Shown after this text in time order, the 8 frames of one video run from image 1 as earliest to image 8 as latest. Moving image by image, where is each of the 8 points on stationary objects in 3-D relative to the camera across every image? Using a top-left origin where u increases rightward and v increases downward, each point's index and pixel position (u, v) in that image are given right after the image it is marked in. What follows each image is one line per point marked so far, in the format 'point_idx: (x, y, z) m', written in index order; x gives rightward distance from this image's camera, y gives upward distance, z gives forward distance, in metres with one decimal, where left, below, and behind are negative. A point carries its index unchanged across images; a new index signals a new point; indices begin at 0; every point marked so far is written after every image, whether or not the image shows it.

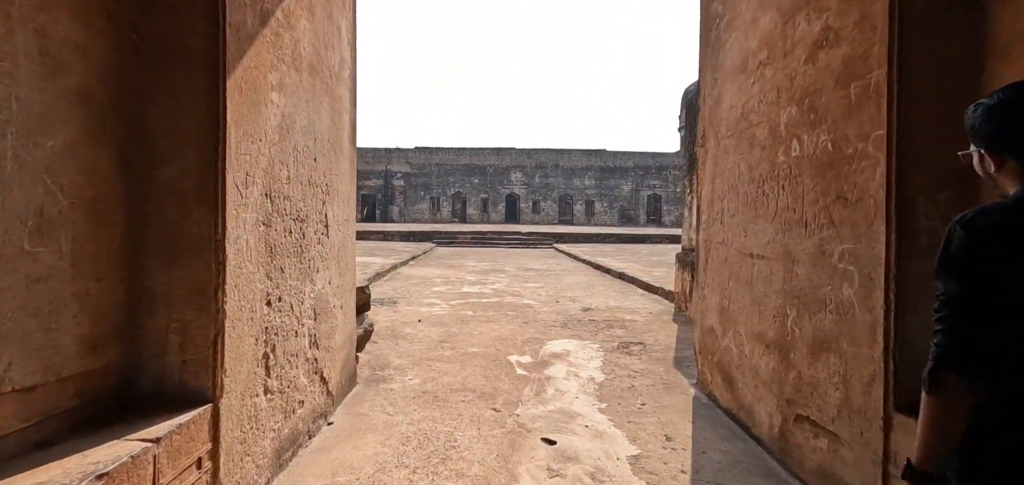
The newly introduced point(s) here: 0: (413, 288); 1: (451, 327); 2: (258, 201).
0: (-1.2, -0.6, +5.4) m
1: (-0.5, -0.6, +3.3) m
2: (-0.7, +0.1, +1.3) m
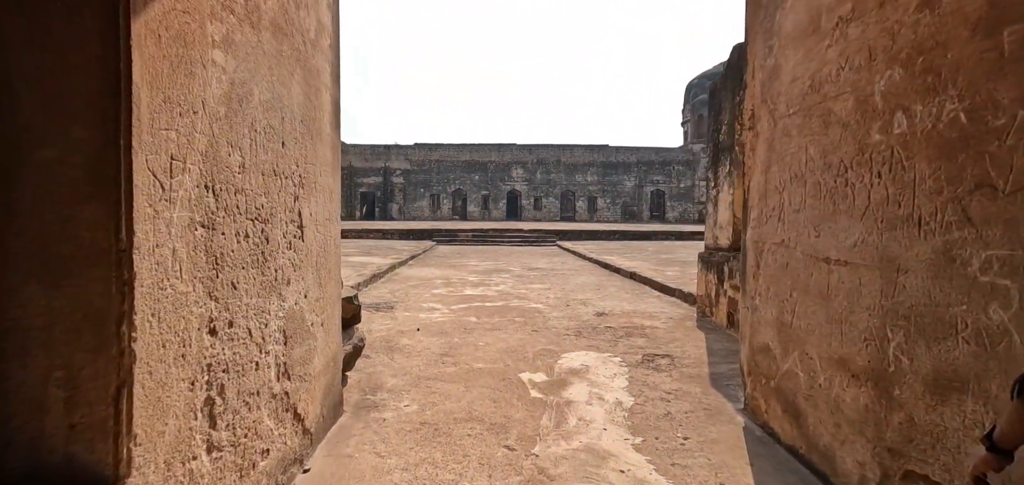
0: (-1.2, -0.6, +5.1) m
1: (-0.4, -0.6, +3.0) m
2: (-0.7, +0.1, +0.9) m
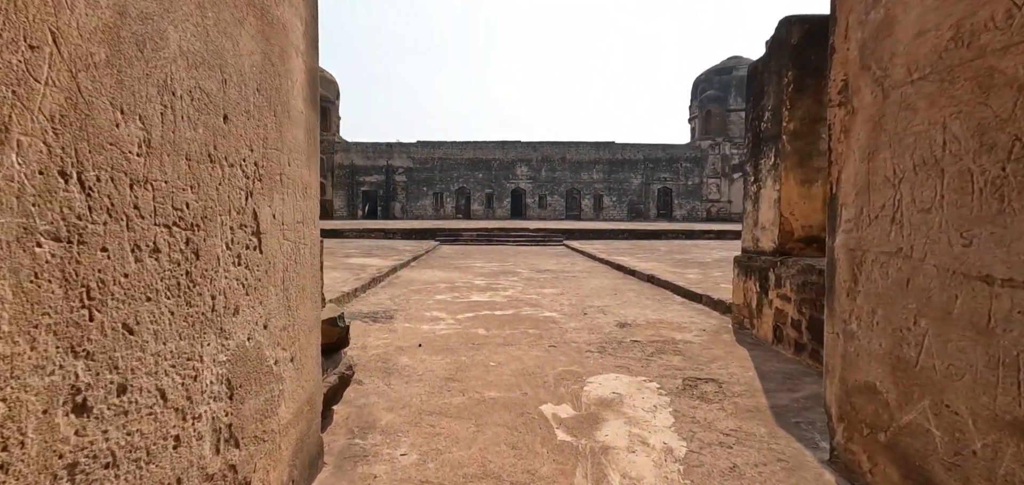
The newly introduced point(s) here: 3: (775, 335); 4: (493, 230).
0: (-1.0, -0.6, +4.7) m
1: (-0.3, -0.7, +2.6) m
2: (-0.6, +0.1, +0.6) m
3: (+1.6, -0.6, +2.7) m
4: (-0.6, +0.4, +14.3) m
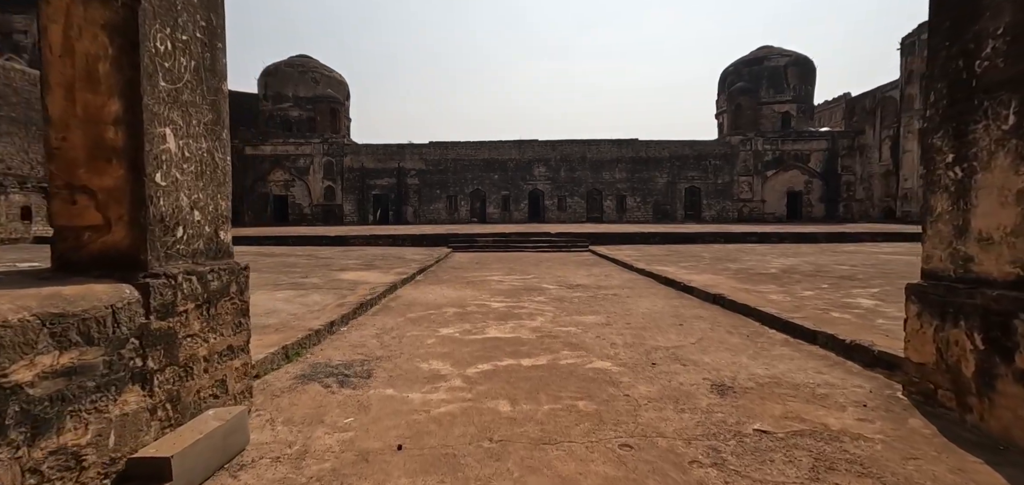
0: (-0.8, -0.7, +3.5) m
1: (-0.2, -0.8, +1.4) m
2: (-0.5, 0.0, -0.6) m
3: (+1.8, -0.7, +1.5) m
4: (-0.1, +0.2, +13.1) m
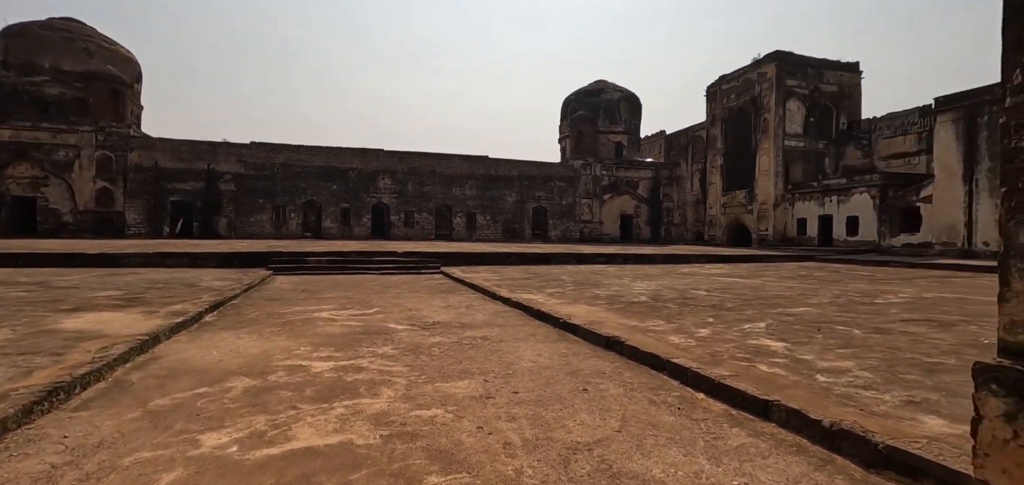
0: (-1.6, -0.9, +1.9) m
1: (-0.3, -0.9, +0.1) m
2: (0.0, -0.1, -1.9) m
3: (+1.5, -0.8, +0.8) m
4: (-4.1, -0.3, +11.2) m
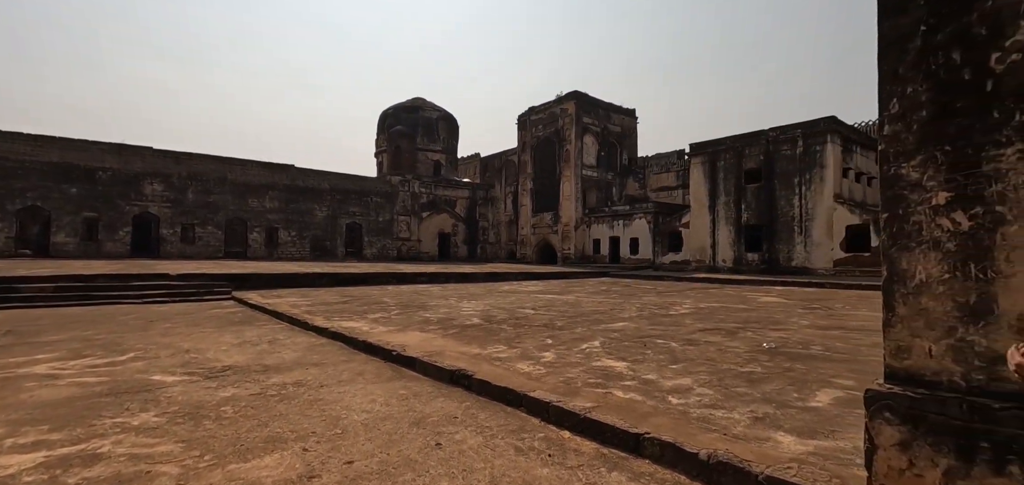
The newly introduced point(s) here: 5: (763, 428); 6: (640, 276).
0: (-1.9, -1.0, +0.7) m
1: (0.0, -0.9, -0.4) m
2: (+1.1, 0.0, -2.1) m
3: (+1.4, -0.9, +1.0) m
4: (-7.9, -0.7, +8.3) m
5: (+1.1, -0.8, +1.9) m
6: (+3.9, -1.0, +13.5) m
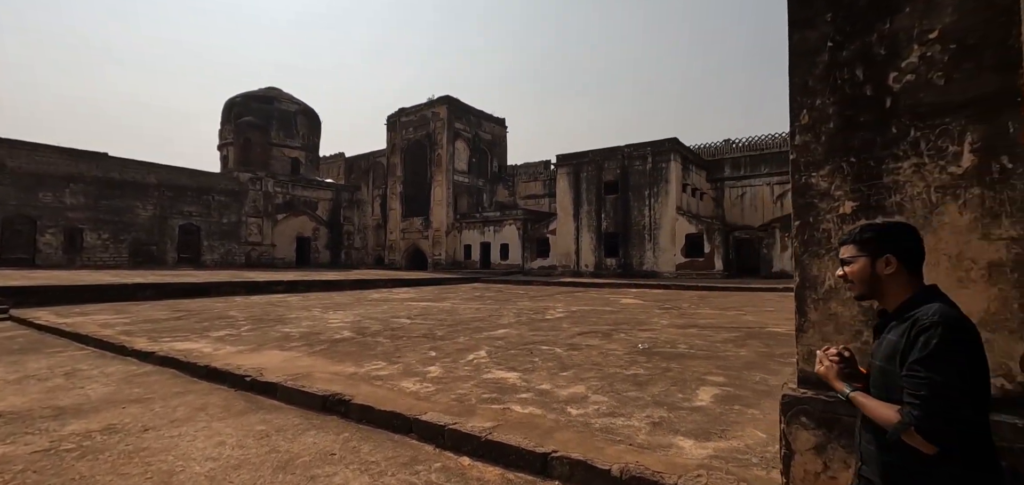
0: (-1.9, -1.0, -0.1) m
1: (+0.2, -0.9, -0.6) m
2: (+1.8, 0.0, -1.9) m
3: (+1.2, -0.9, +1.1) m
4: (-9.8, -0.8, +5.5) m
5: (+0.7, -0.8, +1.9) m
6: (+0.1, -1.2, +13.9) m
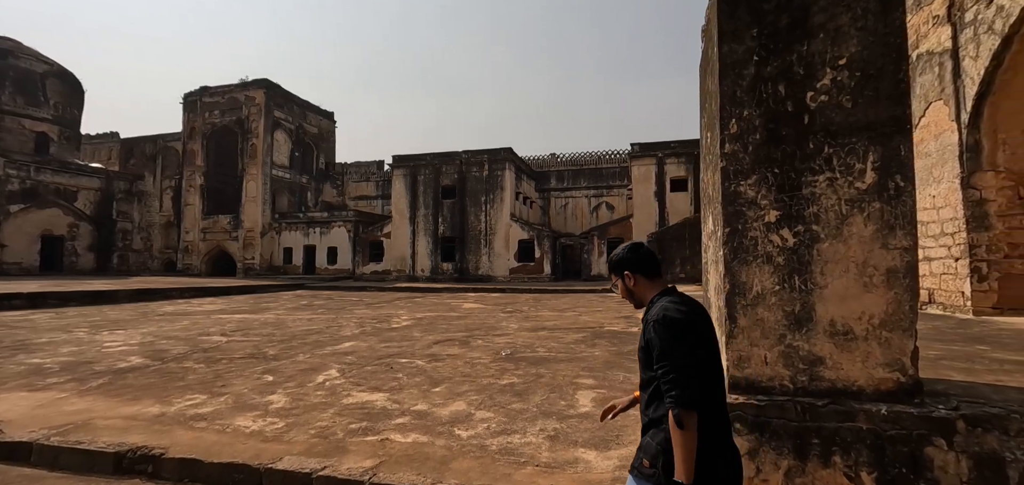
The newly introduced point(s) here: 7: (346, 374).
0: (-1.5, -0.9, -0.9) m
1: (+0.7, -0.9, -0.7) m
2: (+2.6, 0.0, -1.4) m
3: (+1.0, -0.9, +1.3) m
4: (-10.8, -0.7, +1.7) m
5: (+0.2, -0.9, +1.9) m
6: (-4.4, -1.4, +12.9) m
7: (-1.3, -1.0, +3.5) m
